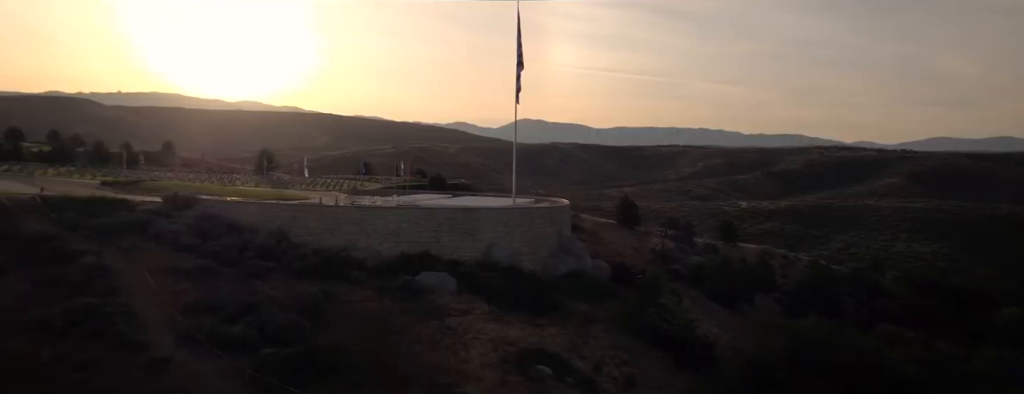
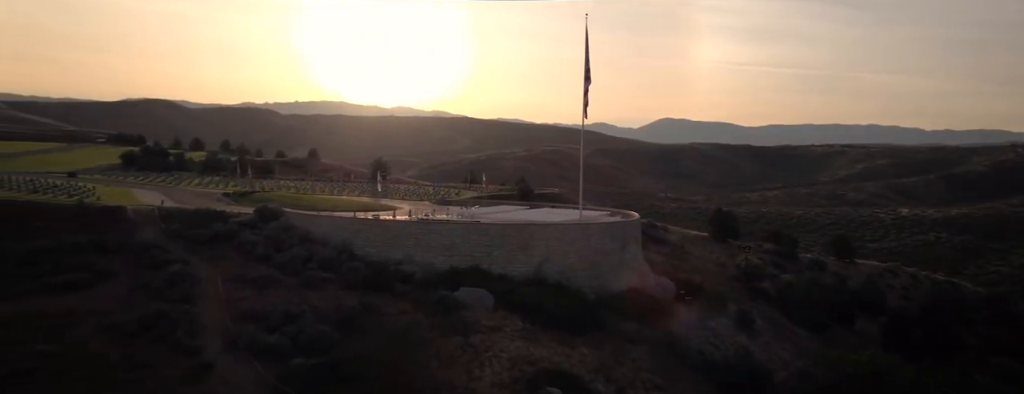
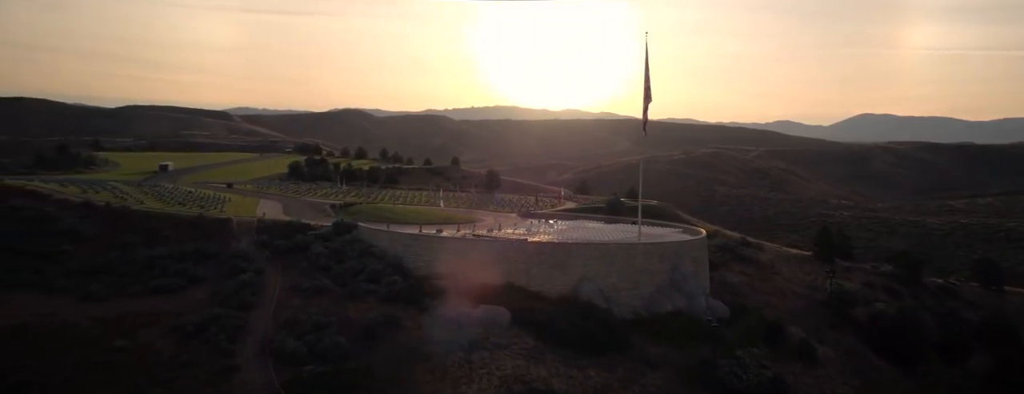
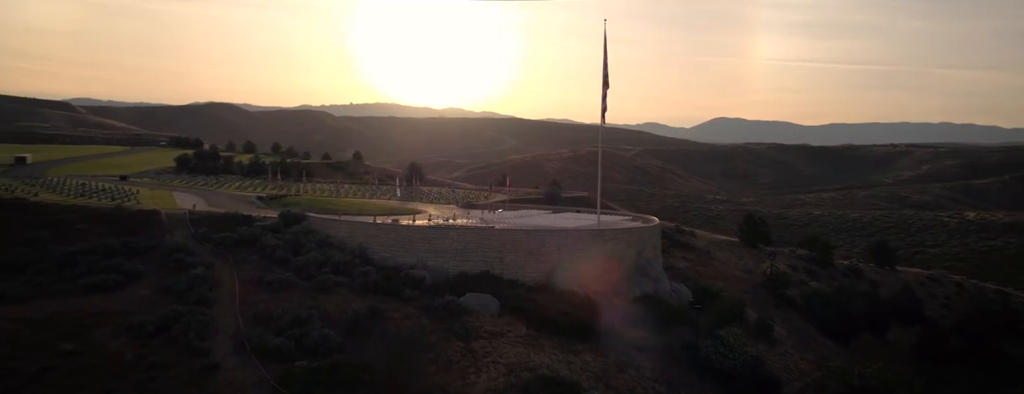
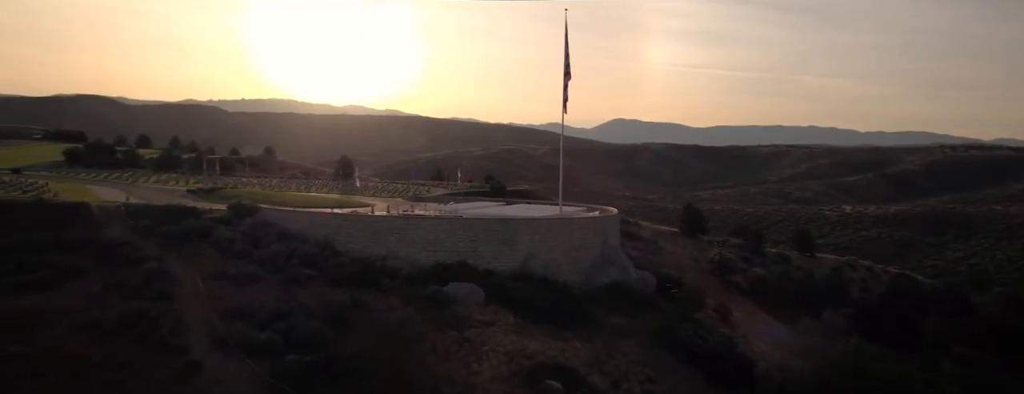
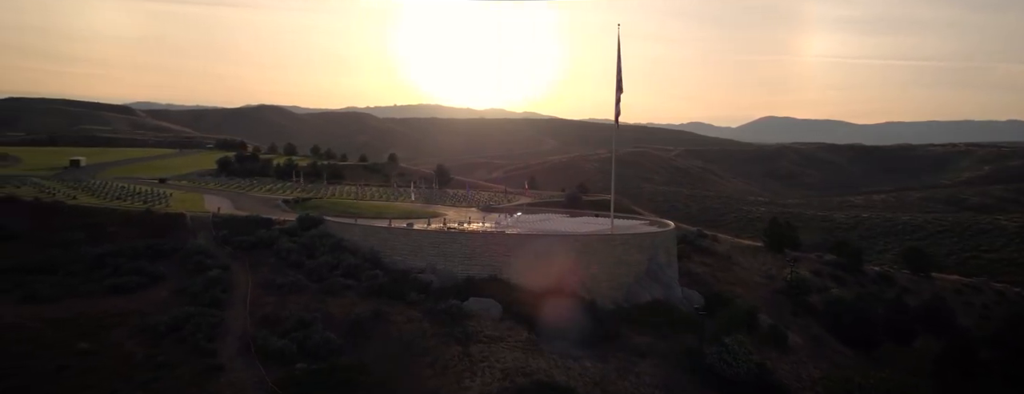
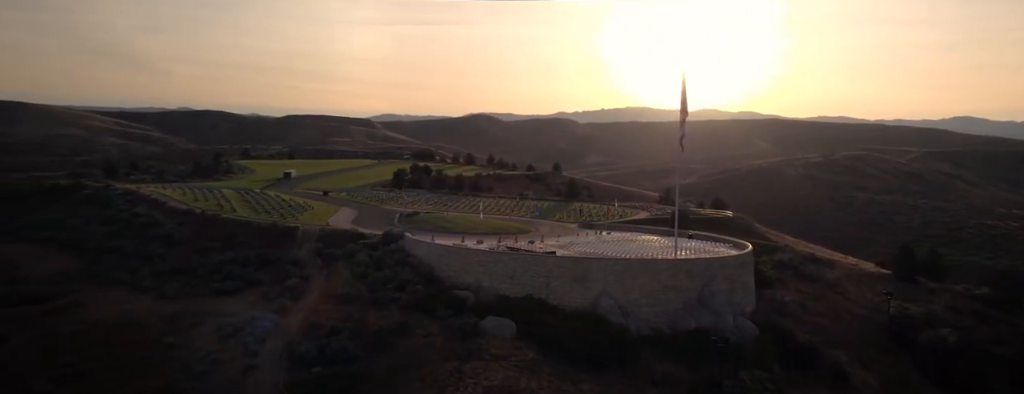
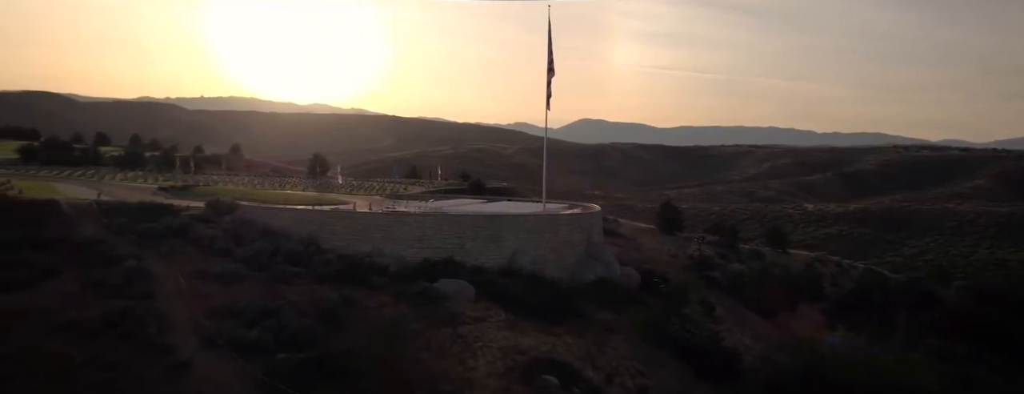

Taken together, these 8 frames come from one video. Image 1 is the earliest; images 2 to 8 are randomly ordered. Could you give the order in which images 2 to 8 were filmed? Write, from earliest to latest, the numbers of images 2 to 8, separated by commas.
8, 5, 2, 4, 6, 3, 7
